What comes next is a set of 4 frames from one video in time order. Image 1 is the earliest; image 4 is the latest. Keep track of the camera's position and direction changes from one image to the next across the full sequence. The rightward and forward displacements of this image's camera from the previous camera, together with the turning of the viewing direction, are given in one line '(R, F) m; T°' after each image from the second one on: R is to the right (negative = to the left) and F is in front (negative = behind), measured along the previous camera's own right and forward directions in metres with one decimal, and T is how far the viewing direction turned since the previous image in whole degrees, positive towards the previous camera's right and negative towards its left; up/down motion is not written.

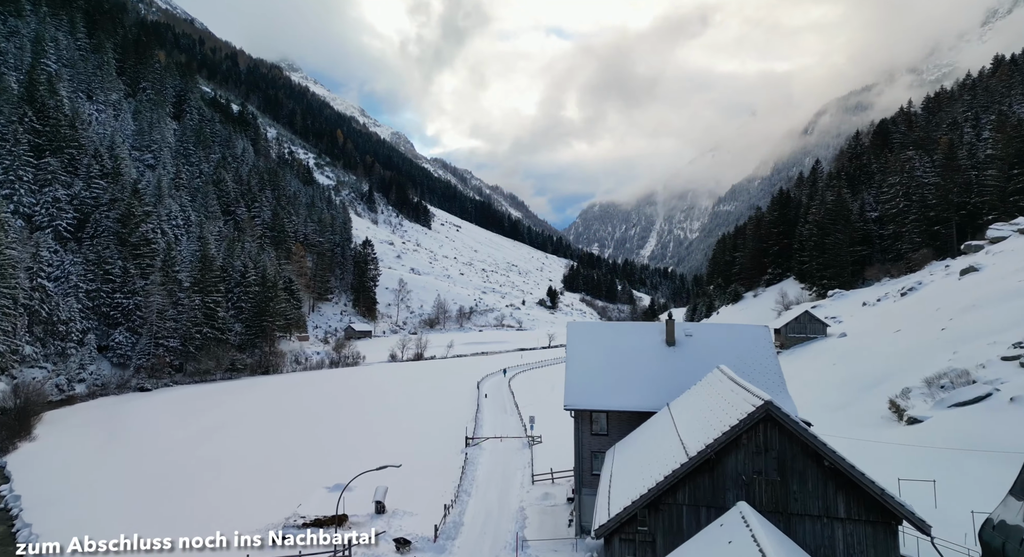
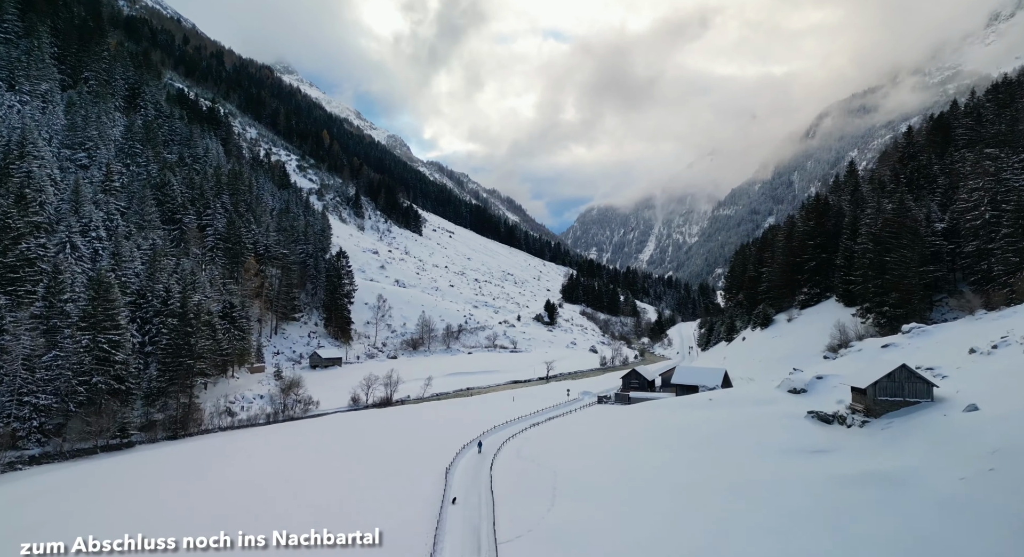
(+0.5, +8.3) m; 0°
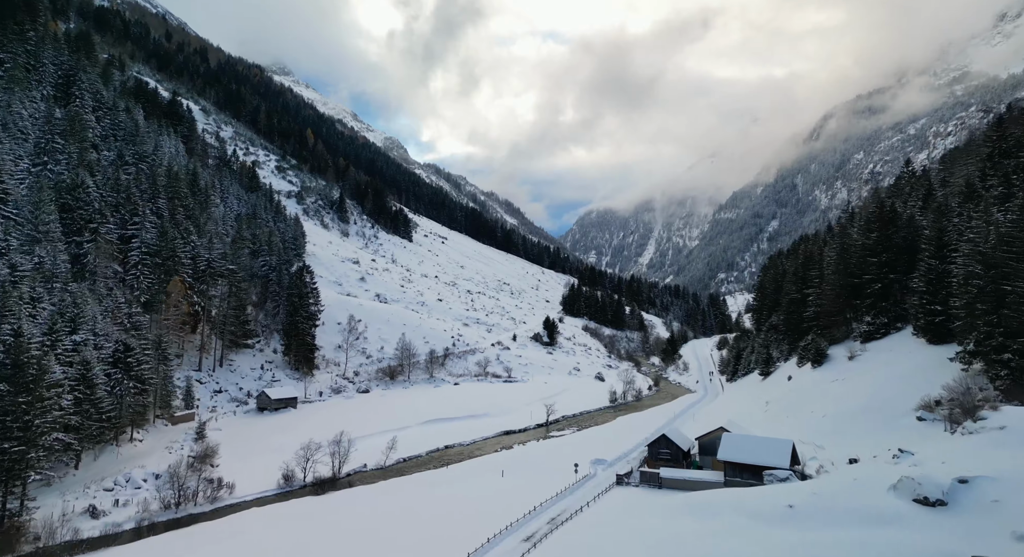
(+0.5, +9.5) m; 0°
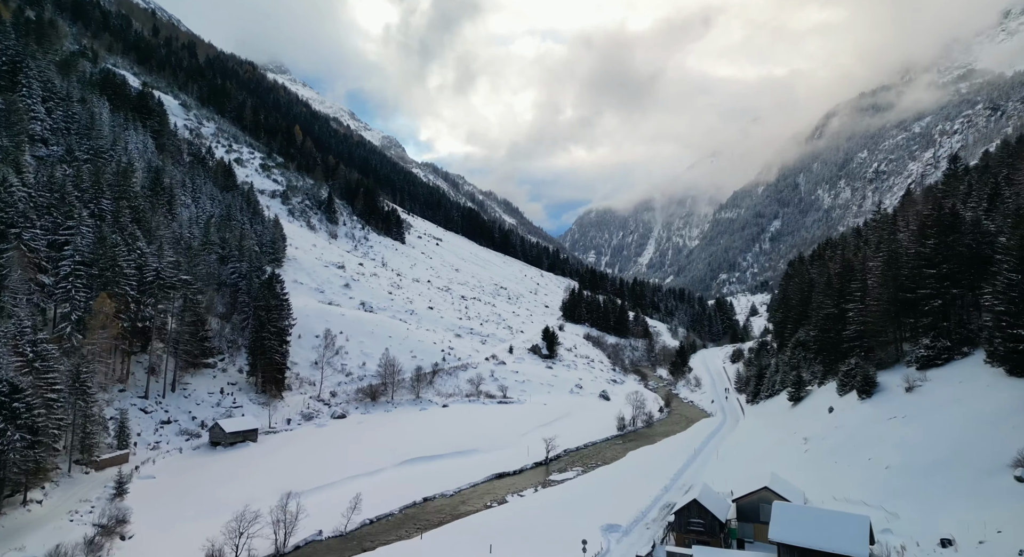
(+0.3, +6.0) m; 0°
